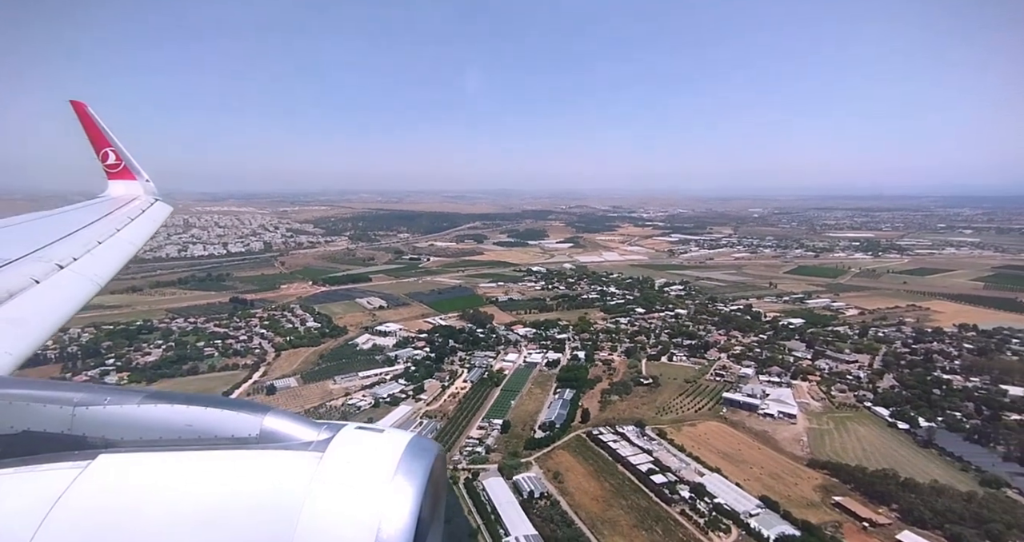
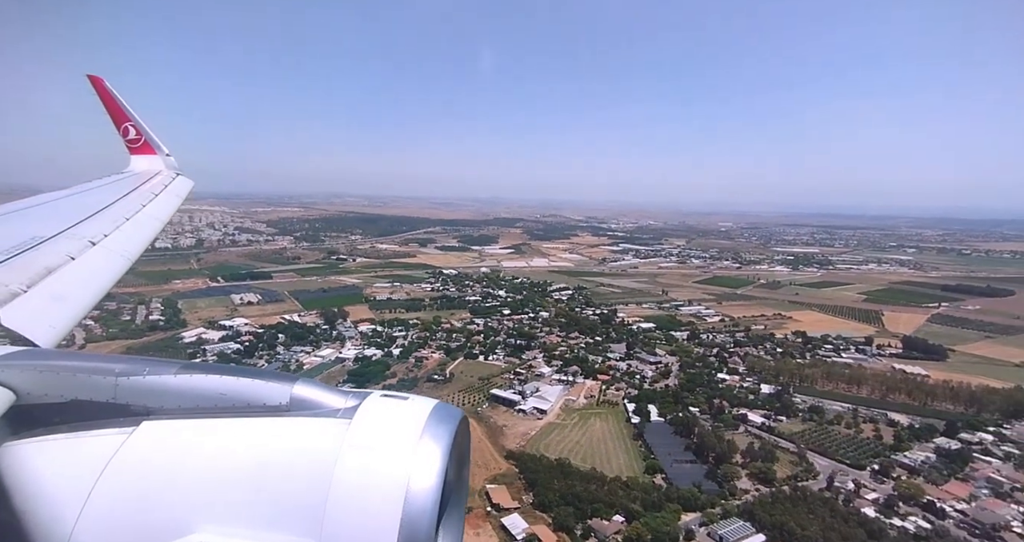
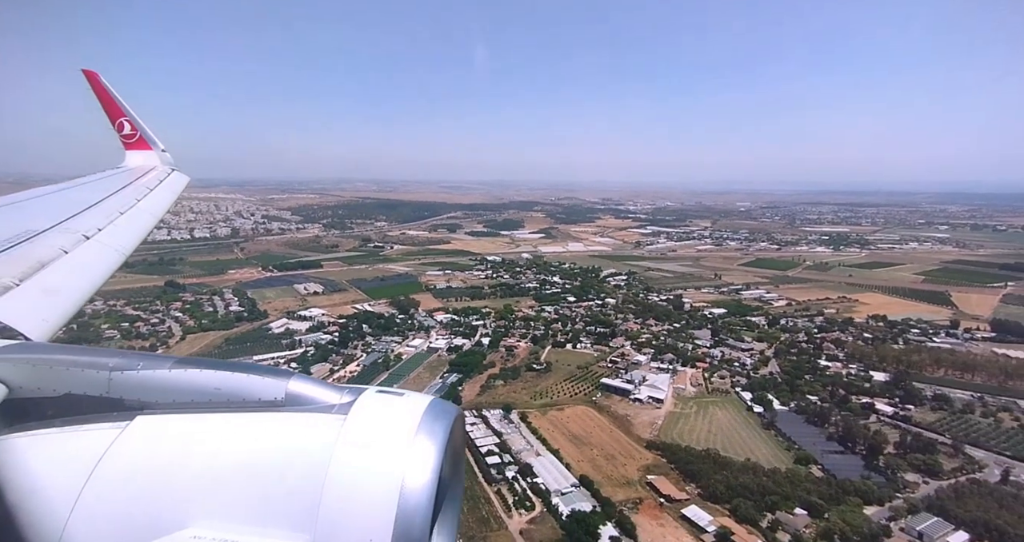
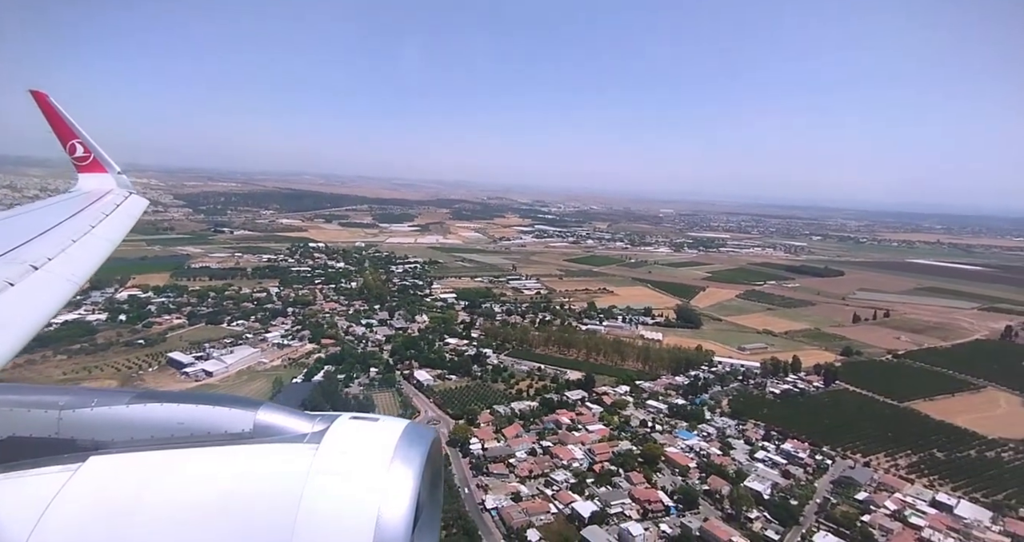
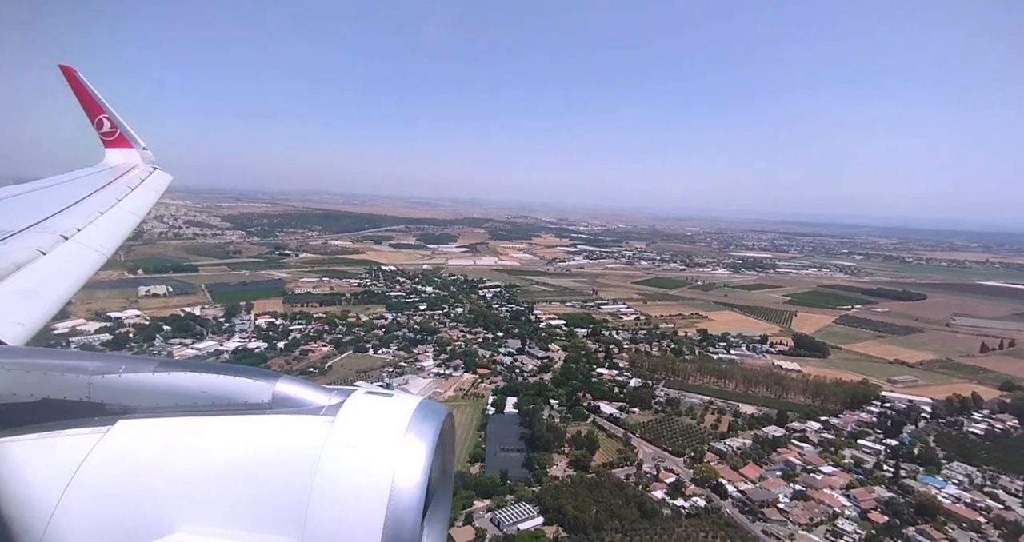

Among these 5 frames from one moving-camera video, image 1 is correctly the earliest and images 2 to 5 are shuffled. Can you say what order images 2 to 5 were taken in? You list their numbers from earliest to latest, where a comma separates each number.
3, 2, 5, 4
